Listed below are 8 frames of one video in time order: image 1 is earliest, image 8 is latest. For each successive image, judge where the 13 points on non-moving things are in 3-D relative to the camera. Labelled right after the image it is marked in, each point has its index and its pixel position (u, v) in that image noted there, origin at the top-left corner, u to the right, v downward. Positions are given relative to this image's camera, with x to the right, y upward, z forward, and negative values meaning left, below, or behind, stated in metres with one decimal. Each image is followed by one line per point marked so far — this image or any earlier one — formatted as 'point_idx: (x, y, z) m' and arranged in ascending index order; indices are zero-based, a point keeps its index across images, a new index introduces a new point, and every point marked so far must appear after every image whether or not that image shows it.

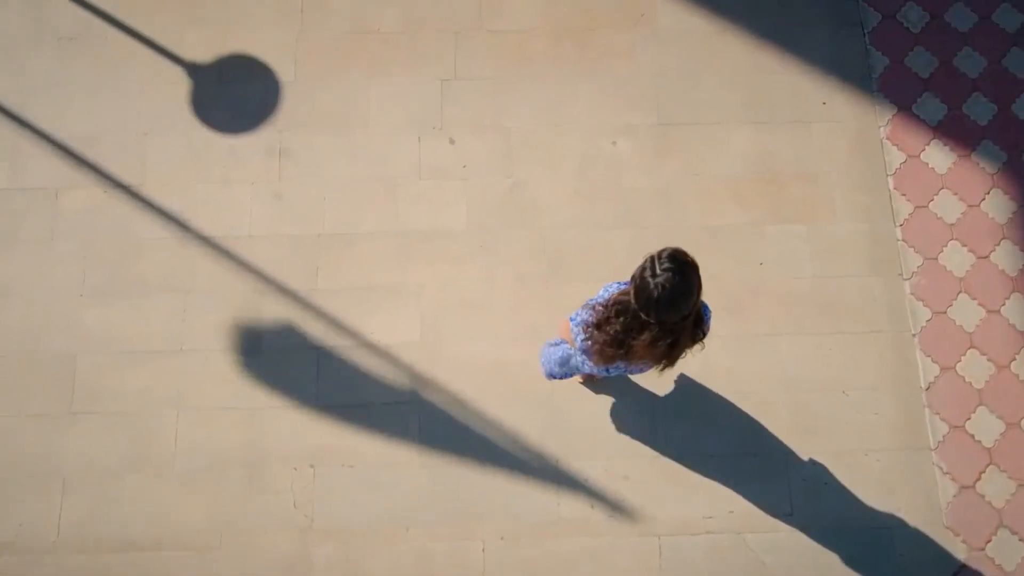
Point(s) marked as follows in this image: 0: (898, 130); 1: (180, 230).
0: (+2.4, +1.0, +4.5) m
1: (-2.0, +0.4, +4.0) m
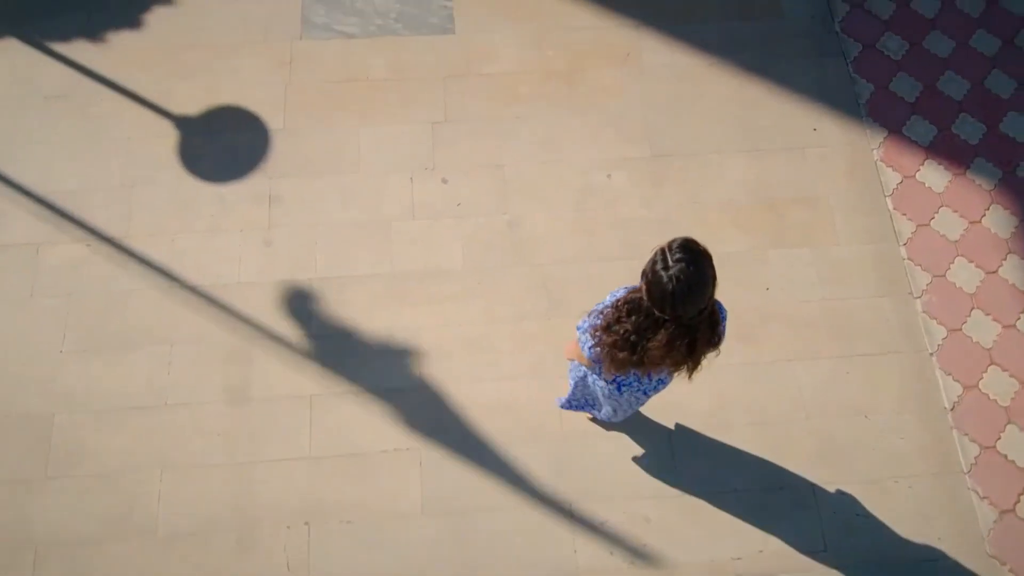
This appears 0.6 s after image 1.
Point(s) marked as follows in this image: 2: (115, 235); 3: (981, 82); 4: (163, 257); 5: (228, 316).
0: (+2.4, +0.9, +4.4) m
1: (-2.0, 0.0, +4.1) m
2: (-2.4, +0.3, +4.2) m
3: (+3.1, +1.4, +4.6) m
4: (-2.1, +0.2, +4.1) m
5: (-1.6, -0.2, +4.0) m
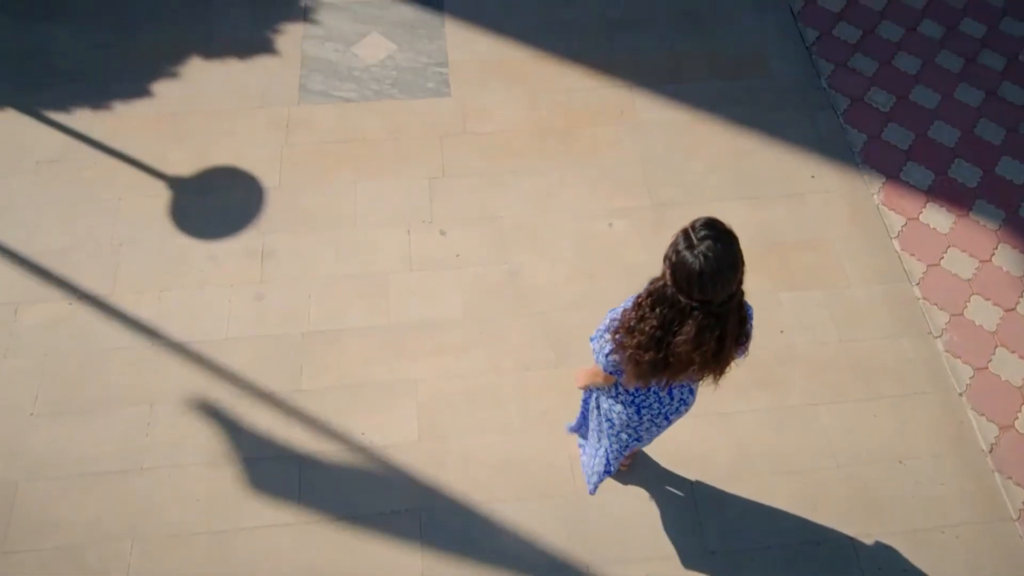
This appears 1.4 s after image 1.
0: (+2.4, +0.6, +4.4) m
1: (-2.0, -0.3, +3.9) m
2: (-2.4, 0.0, +4.0) m
3: (+3.0, +1.1, +4.7) m
4: (-2.0, -0.1, +3.9) m
5: (-1.6, -0.5, +3.8) m
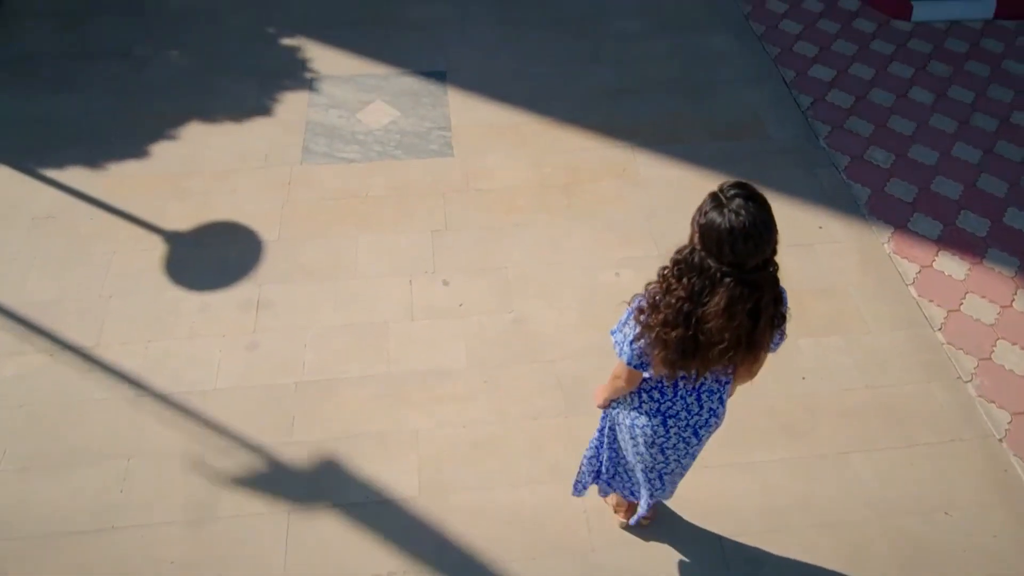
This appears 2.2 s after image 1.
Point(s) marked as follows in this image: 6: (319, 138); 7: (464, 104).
0: (+2.4, +0.3, +4.3) m
1: (-2.0, -0.5, +3.6) m
2: (-2.3, -0.3, +3.8) m
3: (+3.1, +0.7, +4.7) m
4: (-2.0, -0.4, +3.7) m
5: (-1.6, -0.7, +3.5) m
6: (-1.3, +1.0, +4.9) m
7: (-0.3, +1.3, +5.1) m
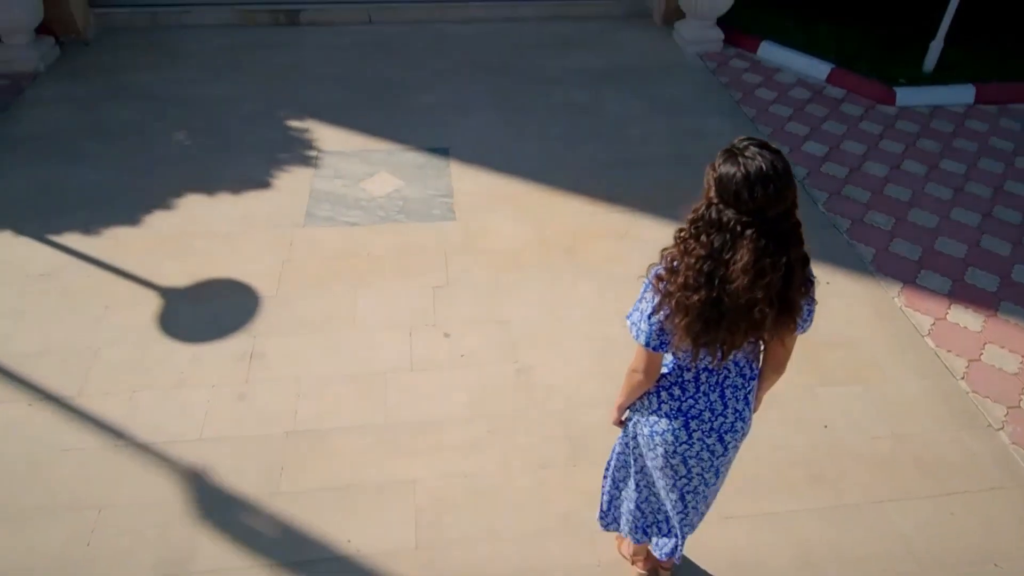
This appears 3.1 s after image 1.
0: (+2.4, -0.1, +4.2) m
1: (-1.9, -0.7, +3.4) m
2: (-2.3, -0.5, +3.6) m
3: (+3.1, +0.3, +4.7) m
4: (-2.0, -0.6, +3.5) m
5: (-1.5, -0.9, +3.3) m
6: (-1.3, +0.6, +4.9) m
7: (-0.3, +0.8, +5.2) m
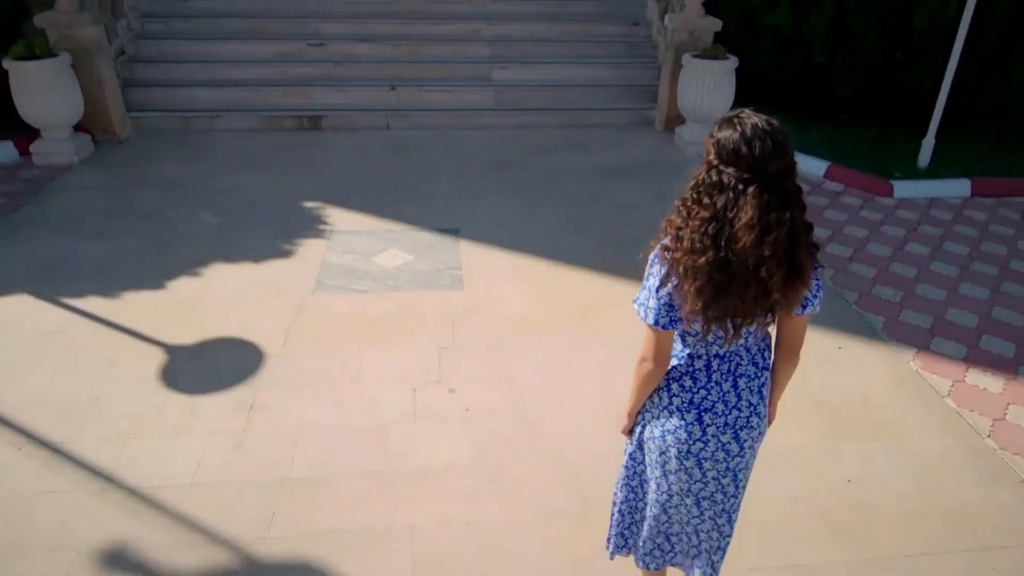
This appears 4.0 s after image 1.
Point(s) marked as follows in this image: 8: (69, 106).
0: (+2.4, -0.4, +4.2) m
1: (-1.9, -0.9, +3.3) m
2: (-2.3, -0.8, +3.5) m
3: (+3.1, -0.2, +4.6) m
4: (-2.0, -0.8, +3.4) m
5: (-1.5, -1.0, +3.1) m
6: (-1.3, +0.1, +5.0) m
7: (-0.3, +0.3, +5.3) m
8: (-4.1, +1.7, +6.6) m
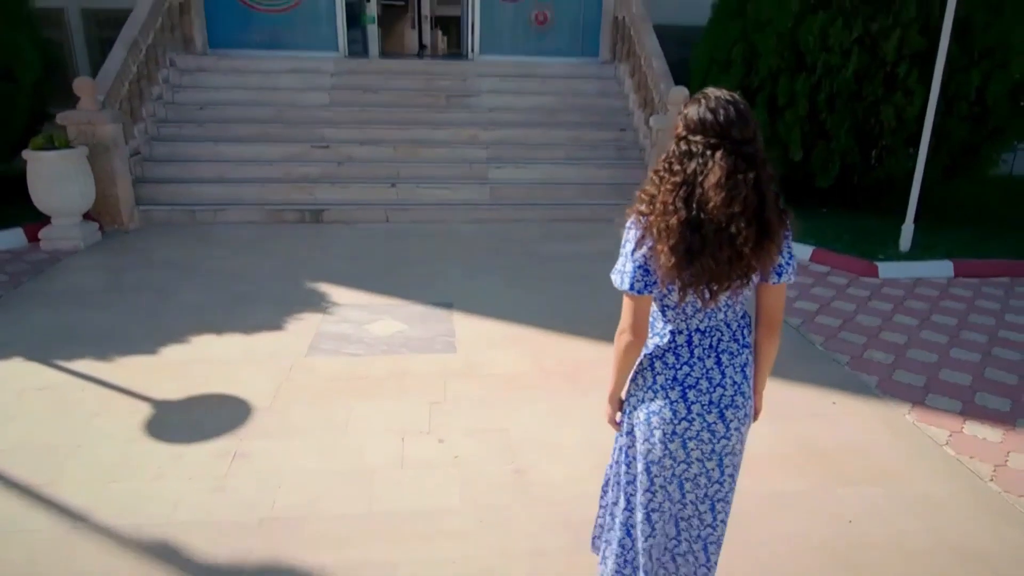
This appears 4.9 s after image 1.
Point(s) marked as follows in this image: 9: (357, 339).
0: (+2.4, -0.7, +4.1) m
1: (-2.0, -1.0, +3.1) m
2: (-2.3, -0.9, +3.4) m
3: (+3.1, -0.6, +4.6) m
4: (-2.0, -1.0, +3.3) m
5: (-1.6, -1.1, +3.0) m
6: (-1.3, -0.4, +5.0) m
7: (-0.3, -0.3, +5.4) m
8: (-4.2, +0.9, +6.9) m
9: (-1.1, -0.4, +5.0) m
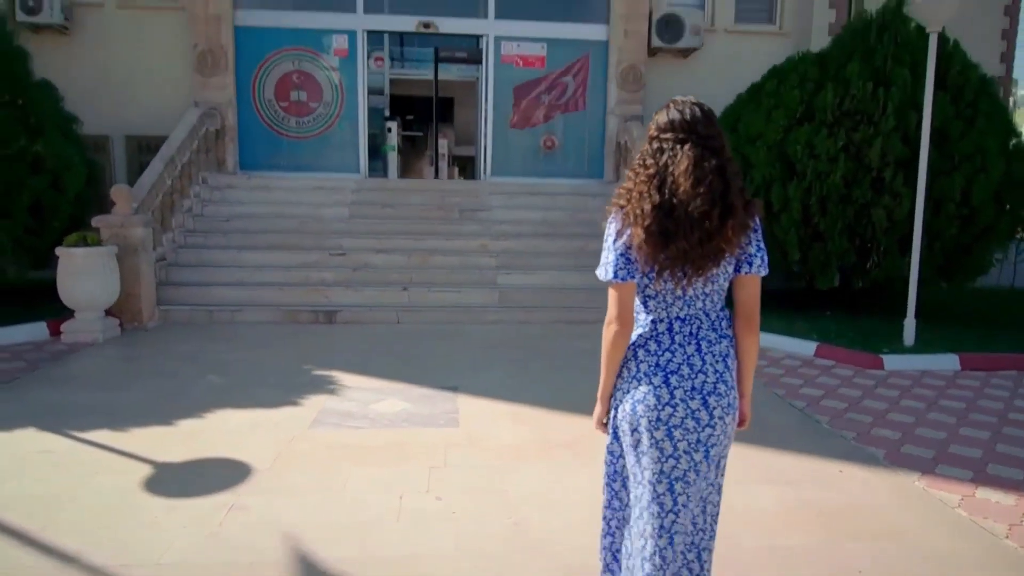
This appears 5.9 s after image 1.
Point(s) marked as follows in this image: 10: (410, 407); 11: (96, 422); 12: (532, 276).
0: (+2.4, -1.1, +4.0) m
1: (-2.0, -1.2, +3.1) m
2: (-2.3, -1.2, +3.4) m
3: (+3.1, -1.0, +4.5) m
4: (-2.0, -1.2, +3.2) m
5: (-1.6, -1.2, +2.9) m
6: (-1.3, -0.9, +5.0) m
7: (-0.3, -0.9, +5.4) m
8: (-4.1, 0.0, +7.2) m
9: (-1.1, -0.9, +5.1) m
10: (-0.8, -0.9, +5.3) m
11: (-2.9, -0.9, +4.9) m
12: (+0.3, +0.2, +8.9) m
